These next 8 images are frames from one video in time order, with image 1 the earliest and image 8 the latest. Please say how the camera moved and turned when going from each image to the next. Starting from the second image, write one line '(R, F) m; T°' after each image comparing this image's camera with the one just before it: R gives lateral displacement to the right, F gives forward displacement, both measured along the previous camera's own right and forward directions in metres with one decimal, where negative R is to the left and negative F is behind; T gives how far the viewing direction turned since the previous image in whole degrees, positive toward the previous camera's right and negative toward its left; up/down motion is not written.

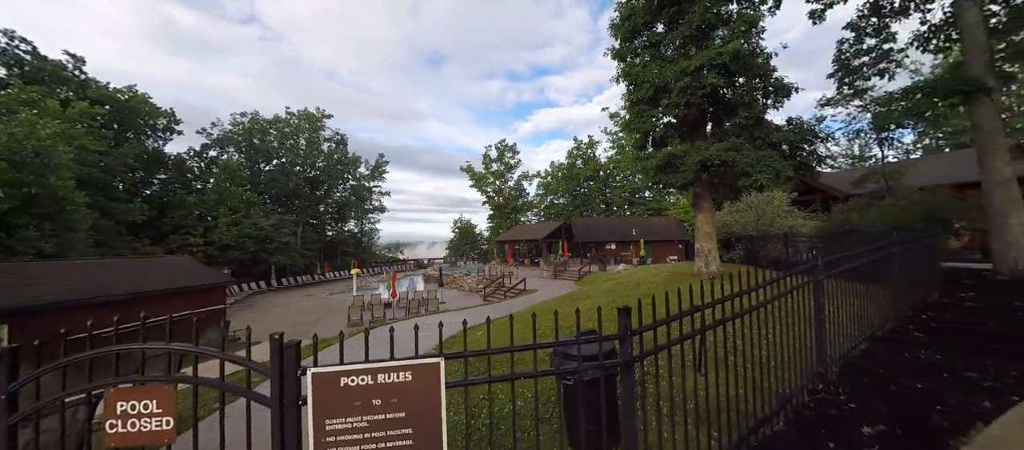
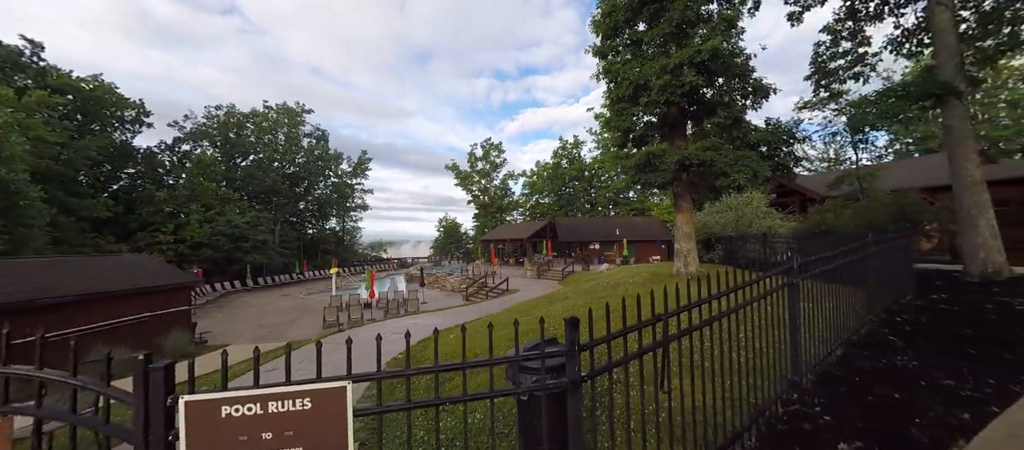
(+0.2, +0.3) m; +2°
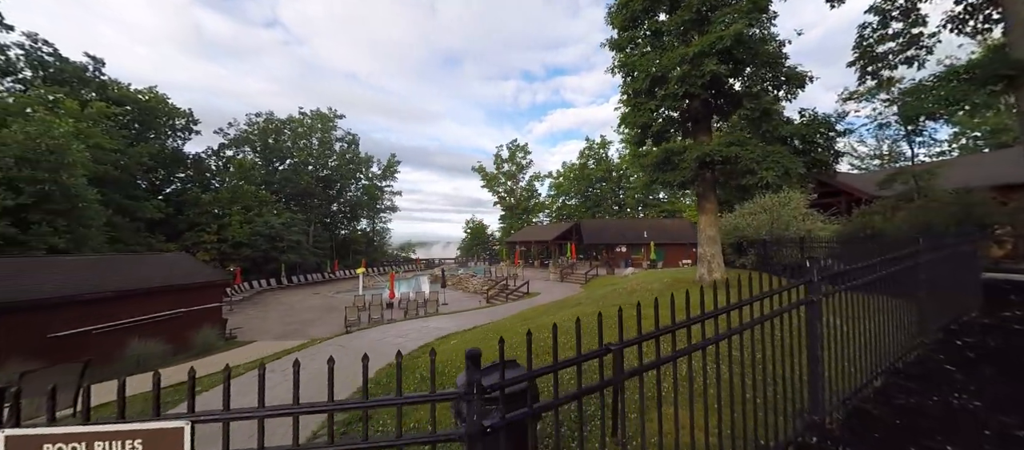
(+0.5, +0.5) m; -4°
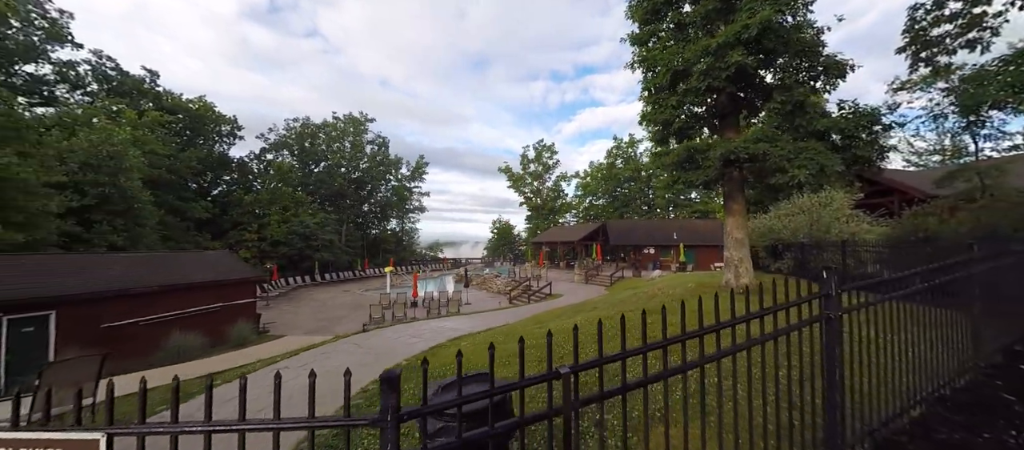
(+0.3, +0.3) m; -4°
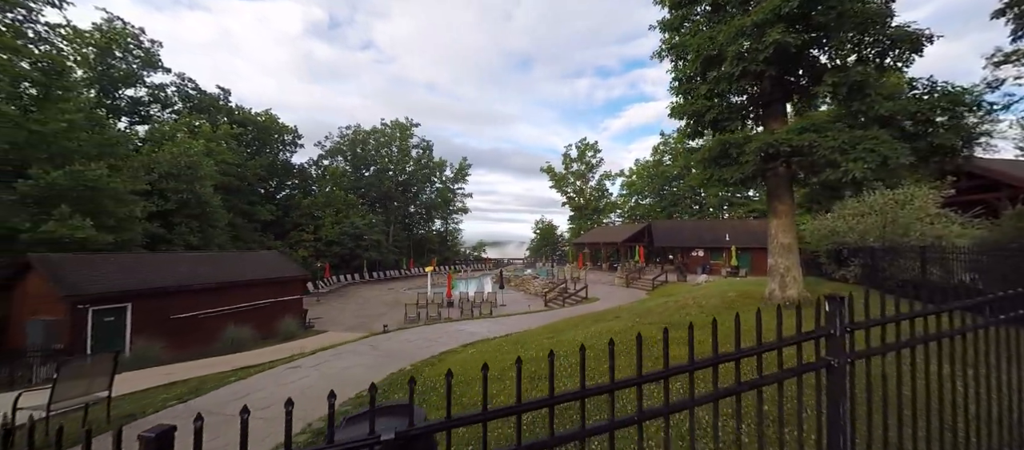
(+0.7, +0.7) m; -6°
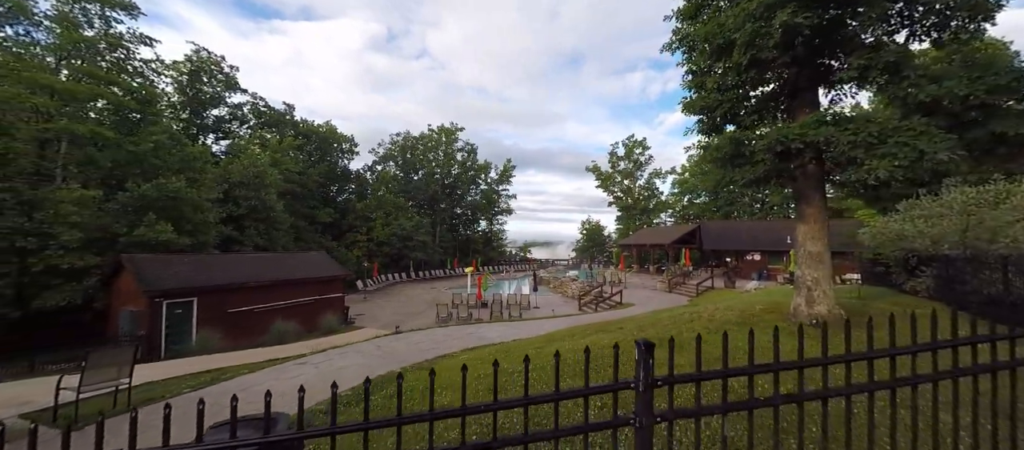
(+1.1, +0.5) m; -7°
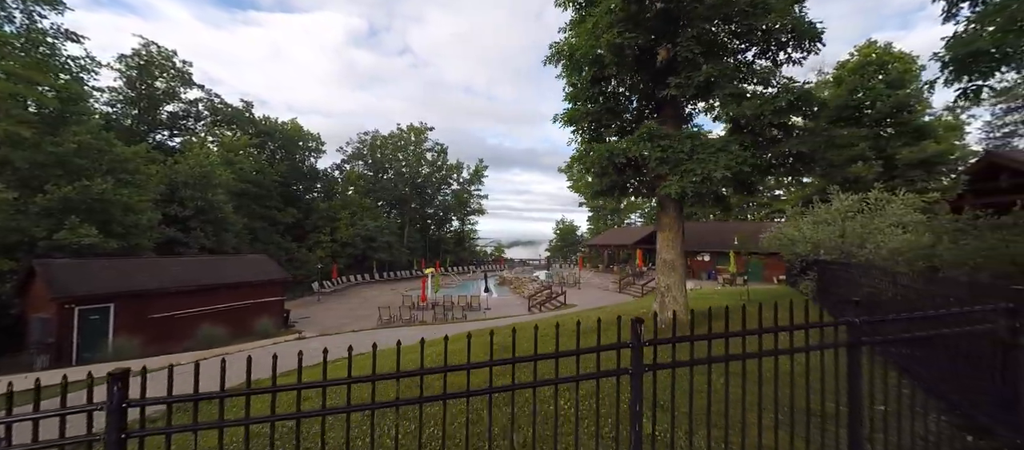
(+2.1, -0.2) m; +2°
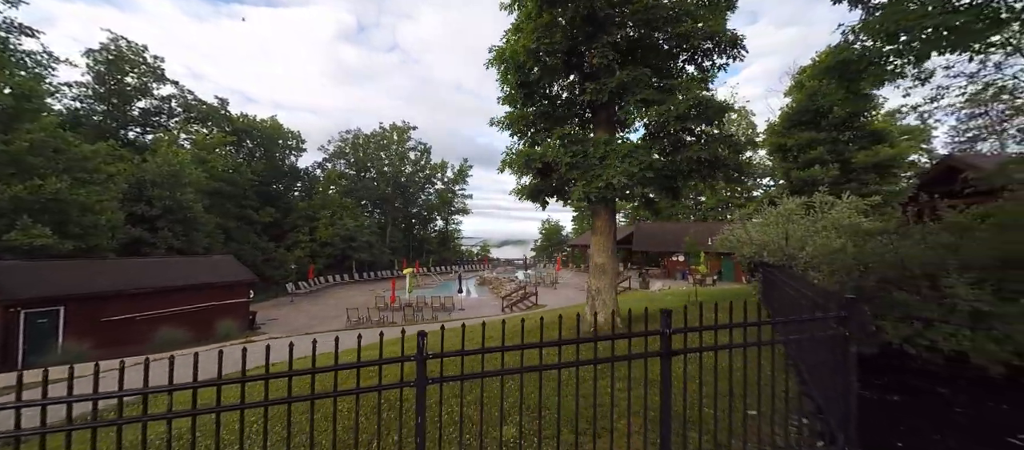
(+1.1, 0.0) m; +1°
